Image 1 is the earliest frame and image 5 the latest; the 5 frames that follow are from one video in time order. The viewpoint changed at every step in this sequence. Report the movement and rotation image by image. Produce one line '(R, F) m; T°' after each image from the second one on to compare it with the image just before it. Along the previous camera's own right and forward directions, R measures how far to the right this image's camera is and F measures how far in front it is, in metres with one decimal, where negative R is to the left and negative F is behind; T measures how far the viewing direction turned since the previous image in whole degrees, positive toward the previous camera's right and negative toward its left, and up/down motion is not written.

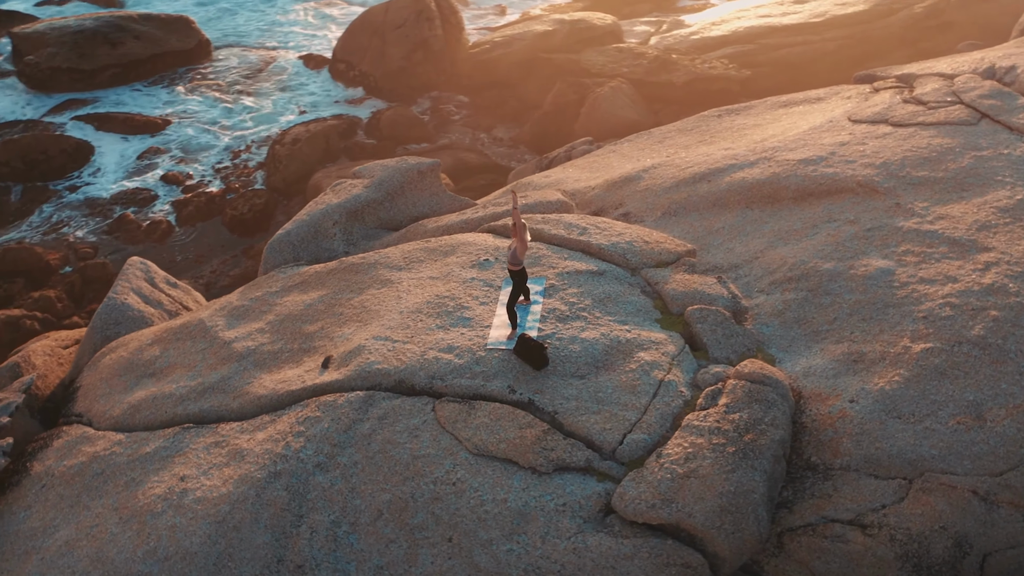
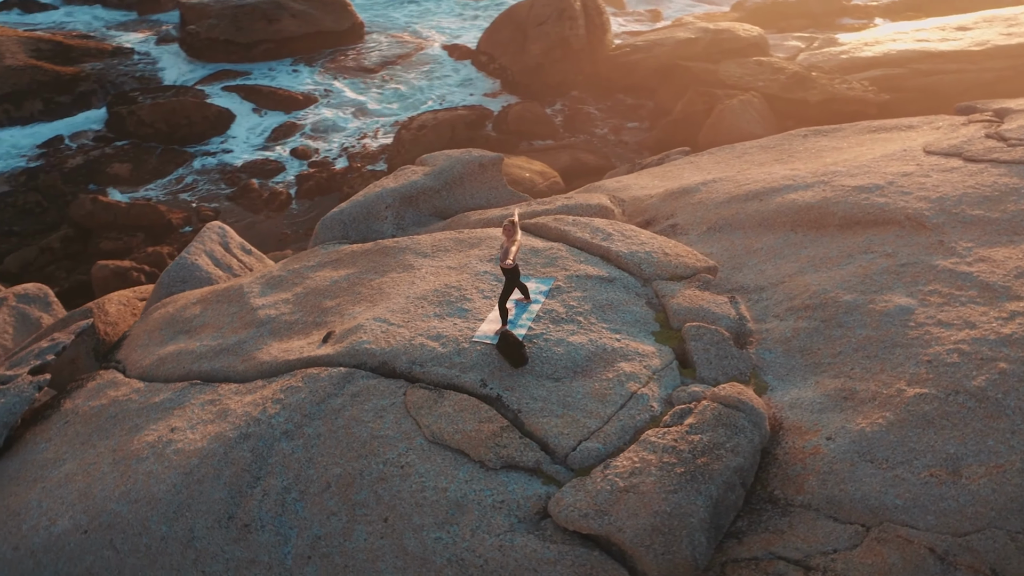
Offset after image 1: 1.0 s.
(+1.1, +0.1) m; -9°
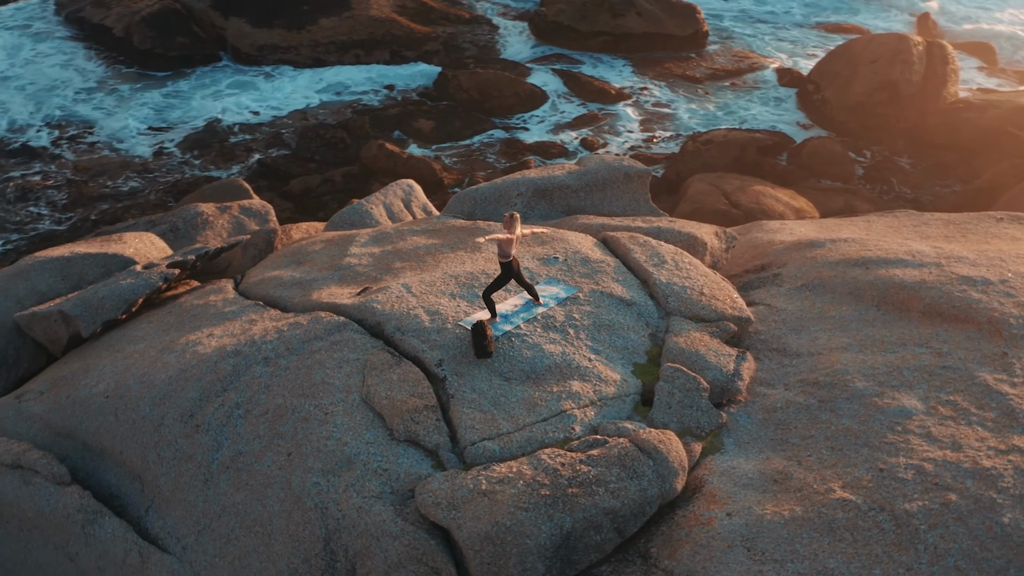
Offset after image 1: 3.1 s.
(+2.5, +0.4) m; -21°
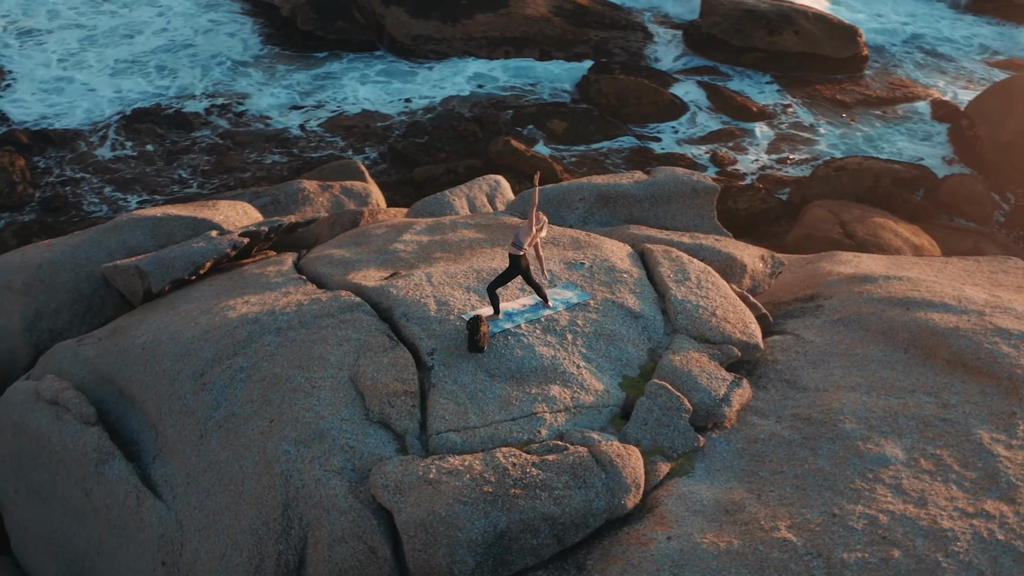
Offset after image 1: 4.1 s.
(+1.1, +0.1) m; -9°
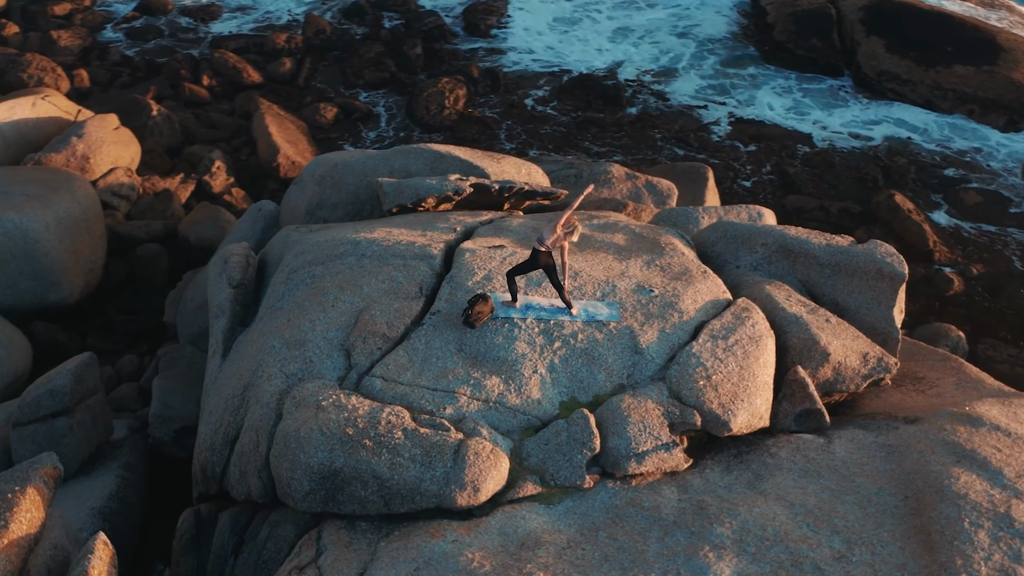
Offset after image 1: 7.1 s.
(+3.2, +0.7) m; -28°
